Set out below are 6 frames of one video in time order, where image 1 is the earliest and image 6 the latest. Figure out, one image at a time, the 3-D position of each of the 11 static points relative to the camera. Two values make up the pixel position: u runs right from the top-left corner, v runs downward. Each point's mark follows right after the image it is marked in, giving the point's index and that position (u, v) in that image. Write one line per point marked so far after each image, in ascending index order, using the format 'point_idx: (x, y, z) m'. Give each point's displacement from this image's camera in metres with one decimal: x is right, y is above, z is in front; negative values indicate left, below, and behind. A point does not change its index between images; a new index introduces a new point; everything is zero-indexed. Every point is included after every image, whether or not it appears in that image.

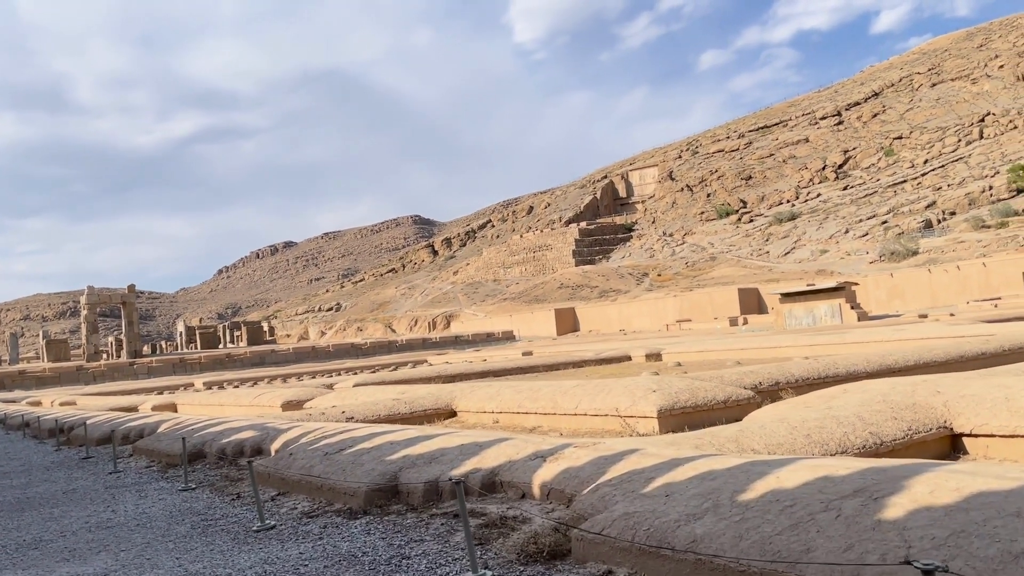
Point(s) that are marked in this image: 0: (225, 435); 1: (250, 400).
0: (-2.0, -1.0, +5.5) m
1: (-3.7, -1.5, +10.5) m
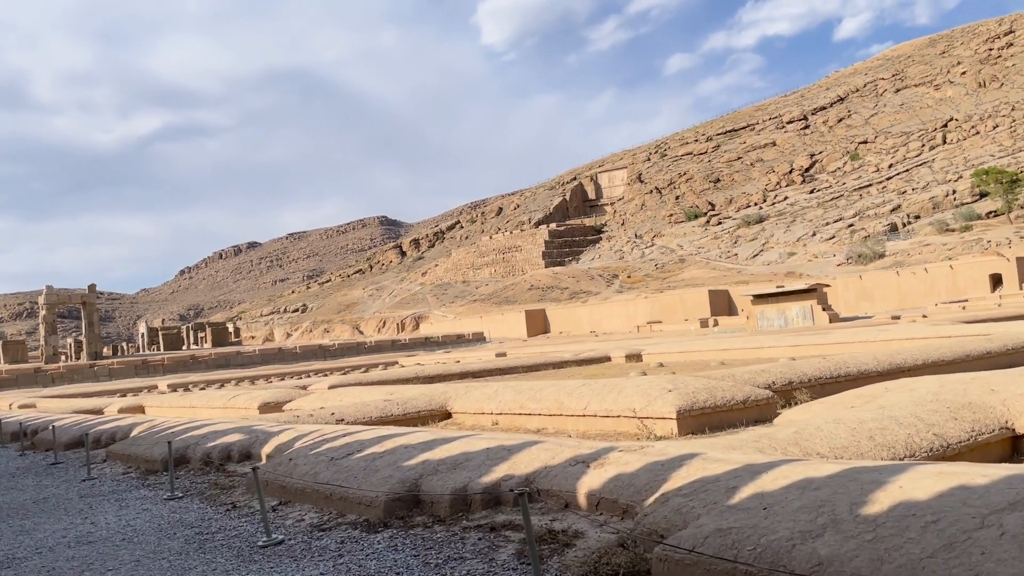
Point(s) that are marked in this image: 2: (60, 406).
0: (-2.0, -1.0, +5.1) m
1: (-3.8, -1.5, +10.0) m
2: (-8.1, -2.1, +13.7) m
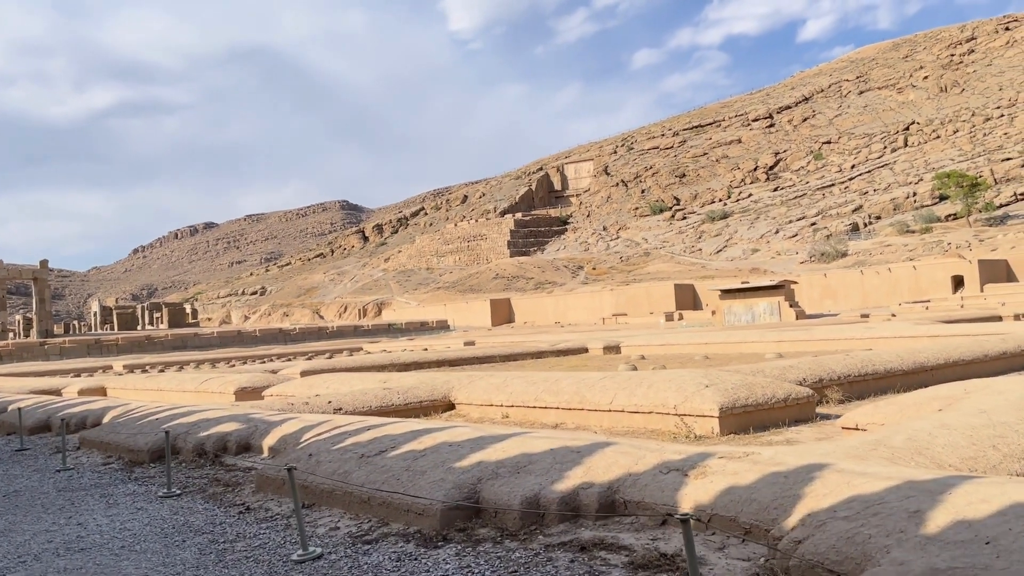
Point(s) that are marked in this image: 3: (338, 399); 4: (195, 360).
0: (-1.9, -0.8, +4.6) m
1: (-4.0, -1.2, +9.5) m
2: (-8.5, -1.7, +12.9) m
3: (-1.4, -0.9, +6.0) m
4: (-8.3, -1.9, +20.0) m
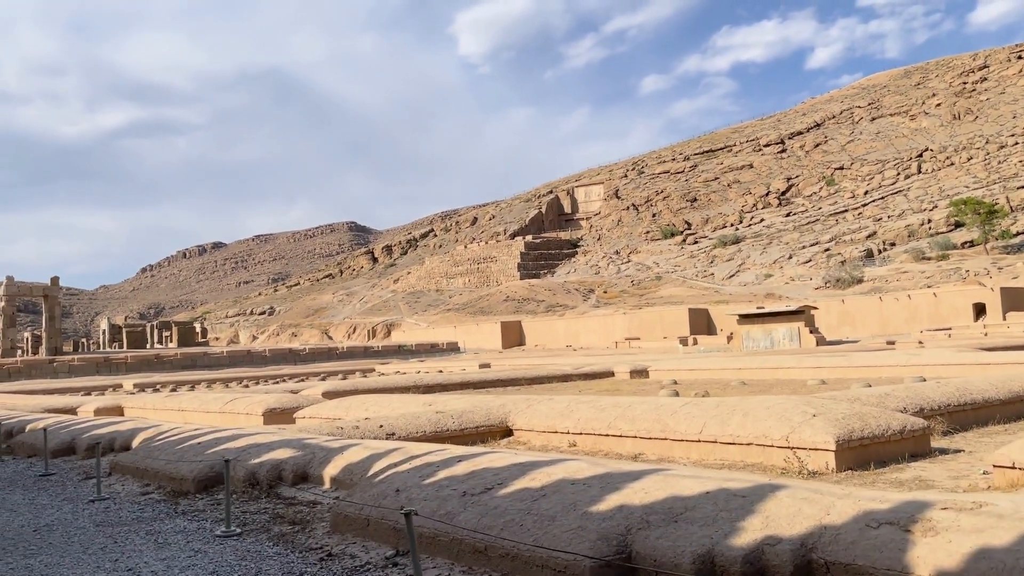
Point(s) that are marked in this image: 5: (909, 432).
0: (-1.4, -0.9, +4.1) m
1: (-3.5, -1.4, +9.0) m
2: (-8.0, -1.9, +12.5) m
3: (-0.9, -1.0, +5.5) m
4: (-7.8, -2.3, +19.5) m
5: (+2.2, -0.8, +4.2) m
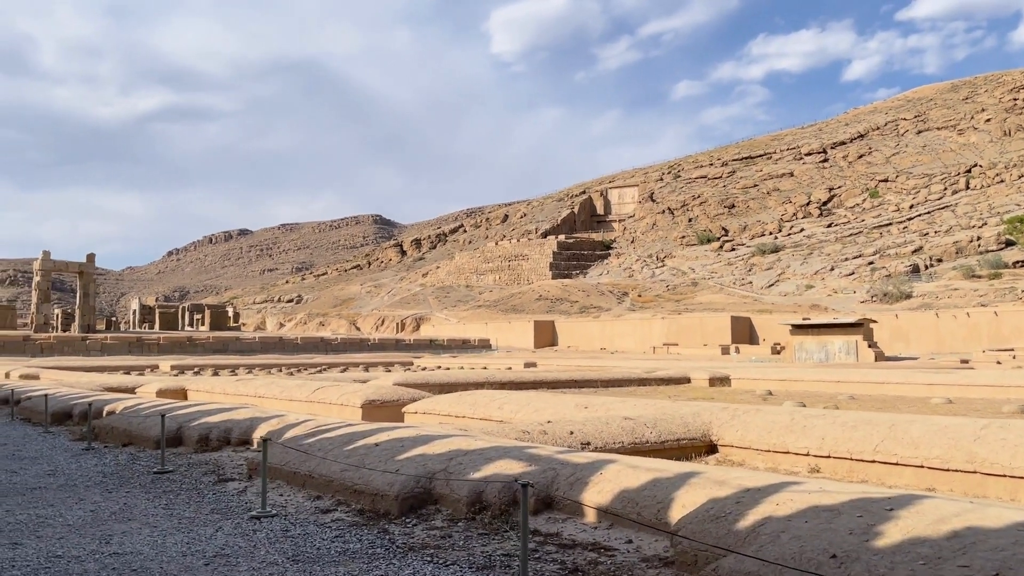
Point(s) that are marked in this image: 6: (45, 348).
0: (-0.2, -0.7, +3.1) m
1: (-2.1, -1.1, +8.0) m
2: (-6.6, -1.4, +11.7) m
3: (+0.3, -0.8, +4.5) m
4: (-6.2, -1.9, +18.7) m
5: (+3.4, -0.8, +3.0) m
6: (-11.8, -1.5, +19.9) m
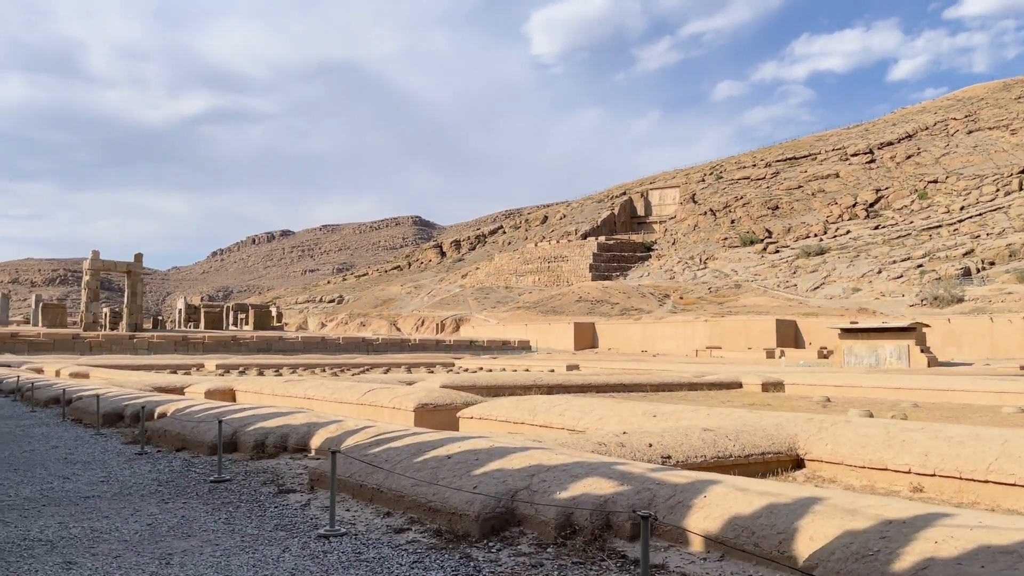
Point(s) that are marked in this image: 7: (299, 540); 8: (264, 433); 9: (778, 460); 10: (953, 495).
0: (+0.1, -0.7, +2.8) m
1: (-1.6, -1.1, +7.9) m
2: (-5.8, -1.4, +11.7) m
3: (+0.7, -0.8, +4.2) m
4: (-5.1, -1.9, +18.7) m
5: (+3.7, -0.8, +2.6) m
6: (-10.7, -1.5, +20.2) m
7: (-0.8, -0.9, +2.8) m
8: (-1.5, -0.9, +4.7) m
9: (+1.5, -1.0, +4.2) m
10: (+2.1, -1.0, +3.6) m
